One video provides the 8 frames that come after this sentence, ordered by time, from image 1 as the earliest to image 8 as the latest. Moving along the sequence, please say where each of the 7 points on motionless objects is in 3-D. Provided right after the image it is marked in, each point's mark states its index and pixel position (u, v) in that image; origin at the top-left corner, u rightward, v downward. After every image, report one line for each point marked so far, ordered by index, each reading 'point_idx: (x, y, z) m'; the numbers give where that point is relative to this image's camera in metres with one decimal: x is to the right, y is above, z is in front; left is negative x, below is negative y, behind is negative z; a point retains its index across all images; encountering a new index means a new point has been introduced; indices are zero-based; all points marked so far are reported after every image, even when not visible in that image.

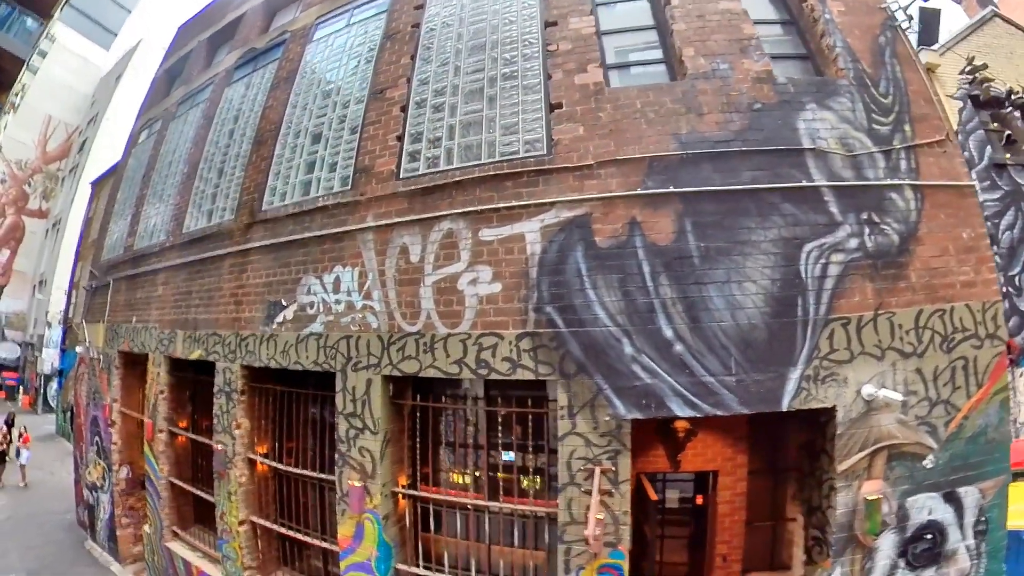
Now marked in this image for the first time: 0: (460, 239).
0: (-1.1, +1.2, +4.1) m
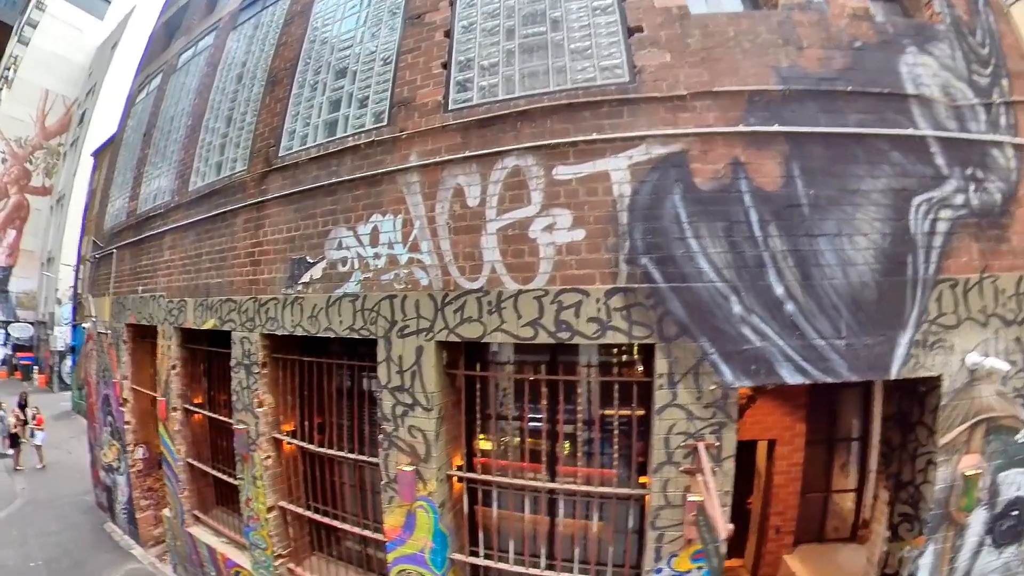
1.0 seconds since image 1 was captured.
0: (+0.4, +2.1, +3.3) m
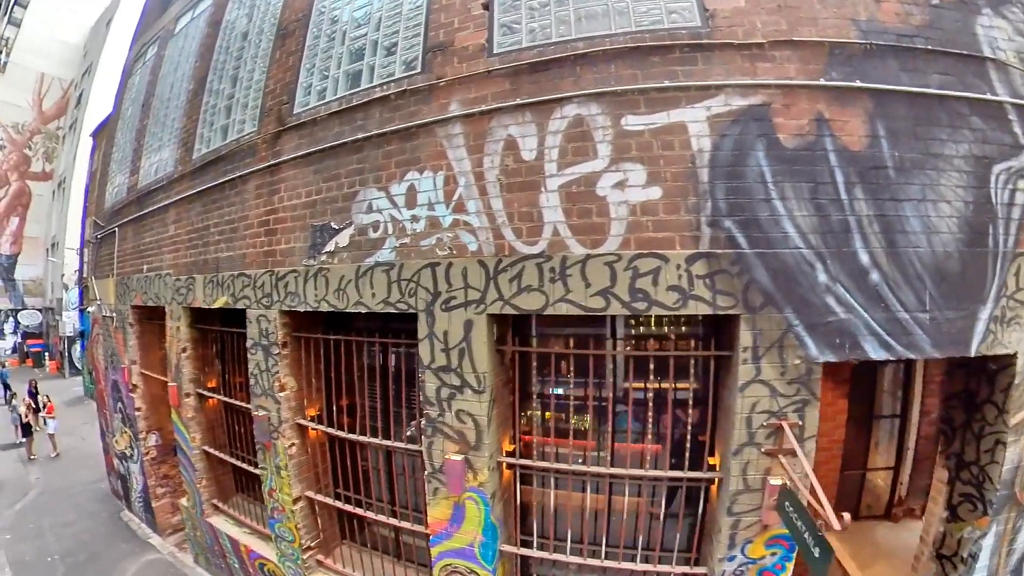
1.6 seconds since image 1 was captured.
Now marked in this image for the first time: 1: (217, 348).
0: (+1.3, +2.6, +2.8) m
1: (-7.4, -1.5, +4.4) m
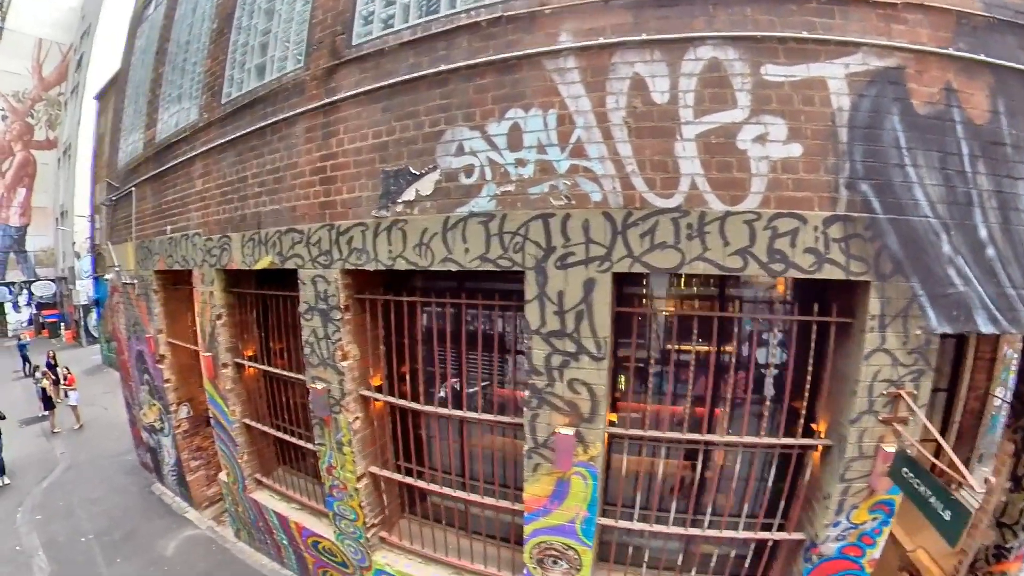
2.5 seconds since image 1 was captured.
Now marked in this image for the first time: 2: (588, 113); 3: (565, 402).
0: (+3.1, +3.1, +2.5) m
1: (-5.9, -0.6, +4.0) m
2: (+1.0, +2.5, +2.5) m
3: (+0.7, -1.5, +2.4) m
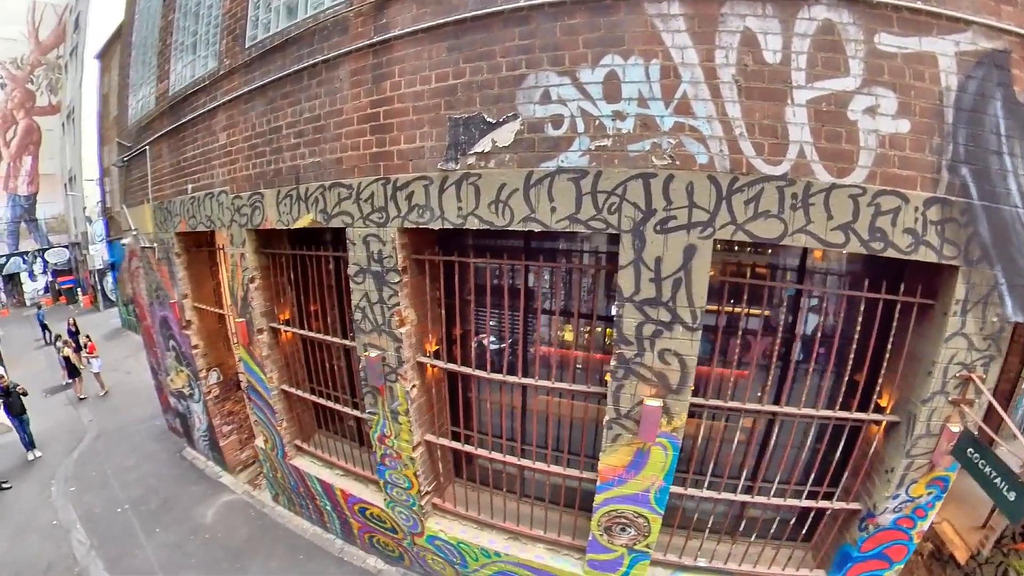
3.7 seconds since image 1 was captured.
0: (+4.4, +3.4, +2.2) m
1: (-4.8, +0.2, +3.8) m
2: (+2.3, +2.9, +2.3) m
3: (+1.8, -1.1, +2.3) m
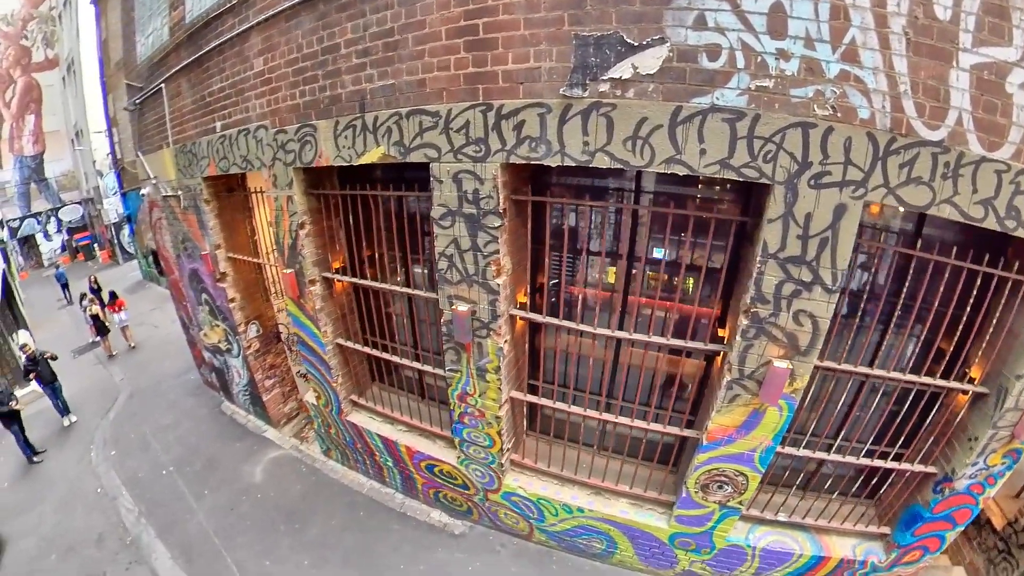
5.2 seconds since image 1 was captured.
0: (+6.3, +3.7, +2.1) m
1: (-3.1, +1.3, +3.4) m
2: (+4.2, +3.3, +2.1) m
3: (+3.4, -0.6, +2.2) m
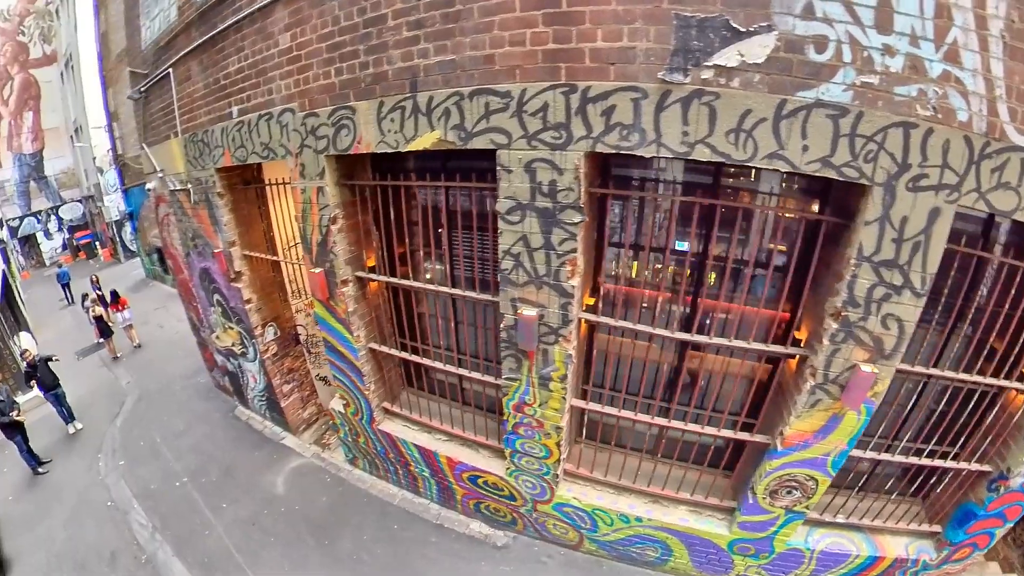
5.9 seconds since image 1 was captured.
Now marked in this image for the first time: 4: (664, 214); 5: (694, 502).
0: (+7.4, +3.6, +2.1) m
1: (-2.1, +1.3, +3.1) m
2: (+5.3, +3.3, +2.0) m
3: (+4.4, -0.6, +2.2) m
4: (+2.1, +1.0, +2.6) m
5: (+3.0, -3.6, +3.0) m
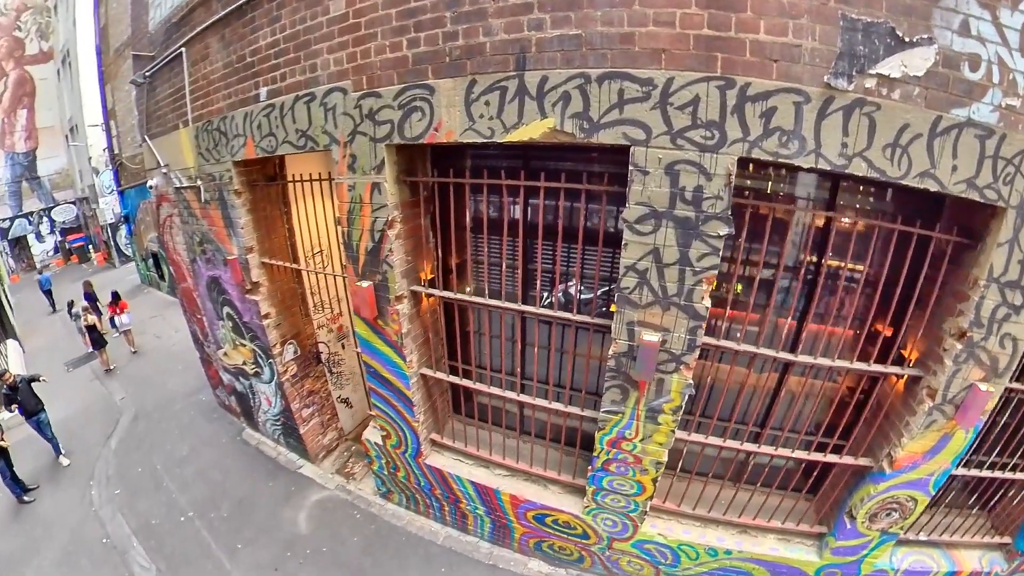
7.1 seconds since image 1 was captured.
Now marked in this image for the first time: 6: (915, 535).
0: (+9.1, +3.3, +2.3) m
1: (-0.5, +1.2, +2.6) m
2: (+7.0, +3.0, +2.1) m
3: (+6.0, -0.9, +2.2) m
4: (+3.7, +0.8, +2.5) m
5: (+4.5, -3.8, +2.9) m
6: (+6.5, -3.9, +2.8) m
